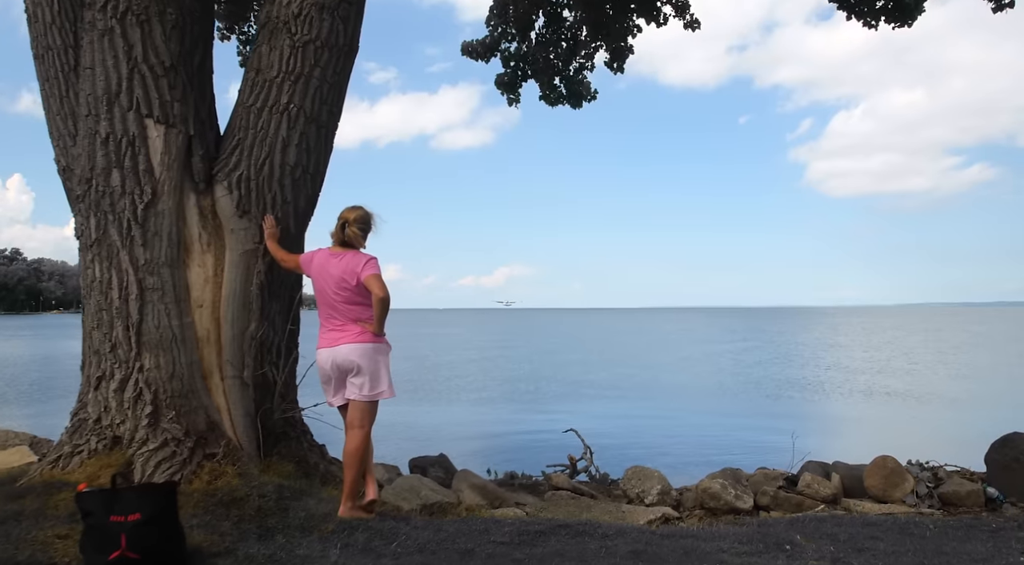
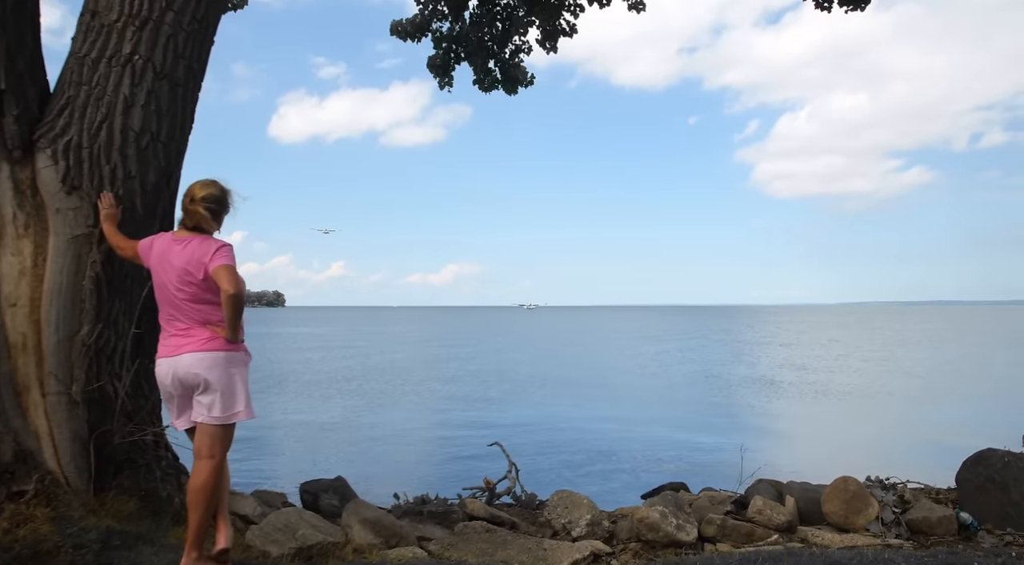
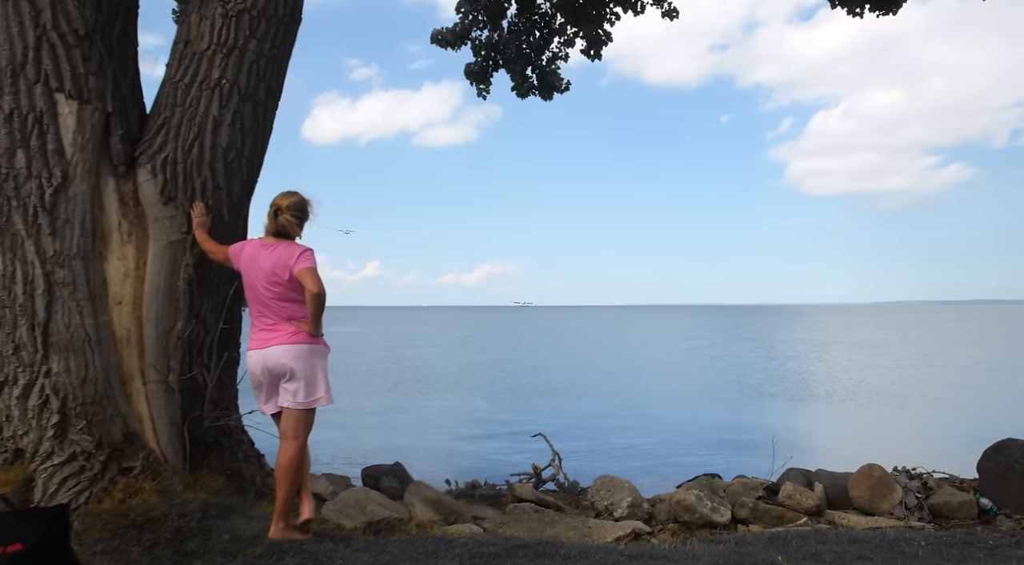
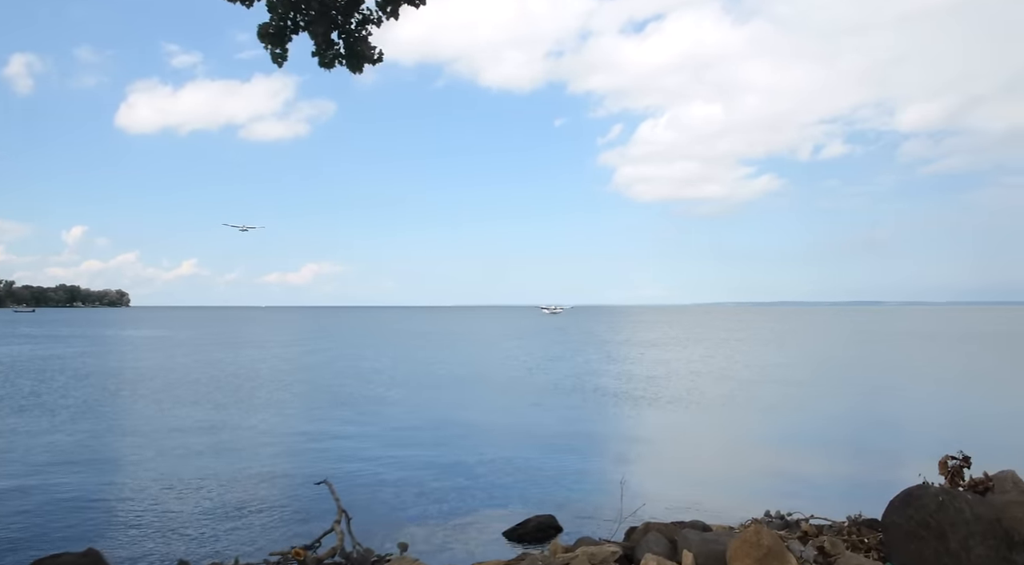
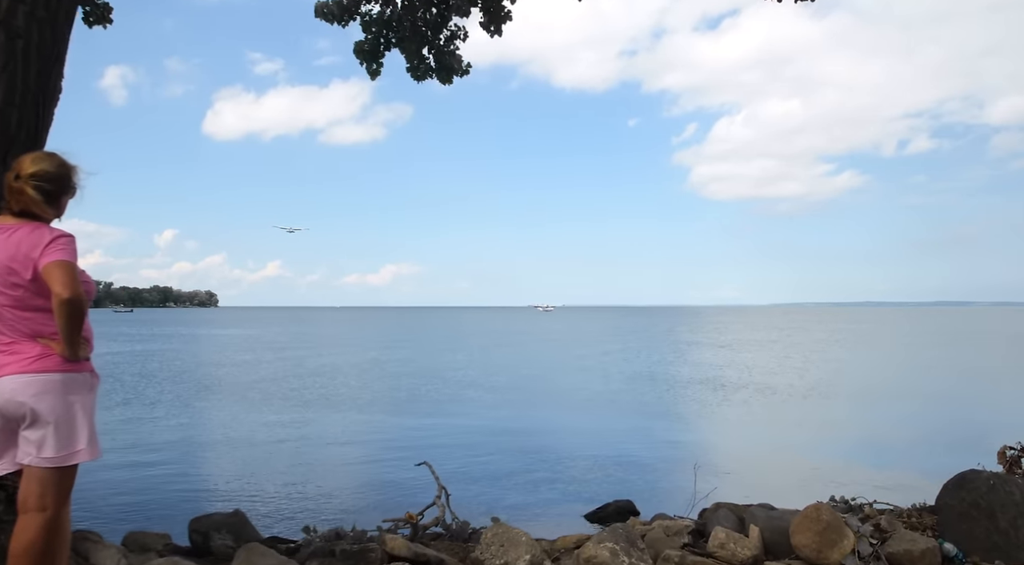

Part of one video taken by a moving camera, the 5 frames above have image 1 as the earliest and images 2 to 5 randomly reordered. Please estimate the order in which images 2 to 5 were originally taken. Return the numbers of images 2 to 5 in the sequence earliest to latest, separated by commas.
3, 2, 5, 4
